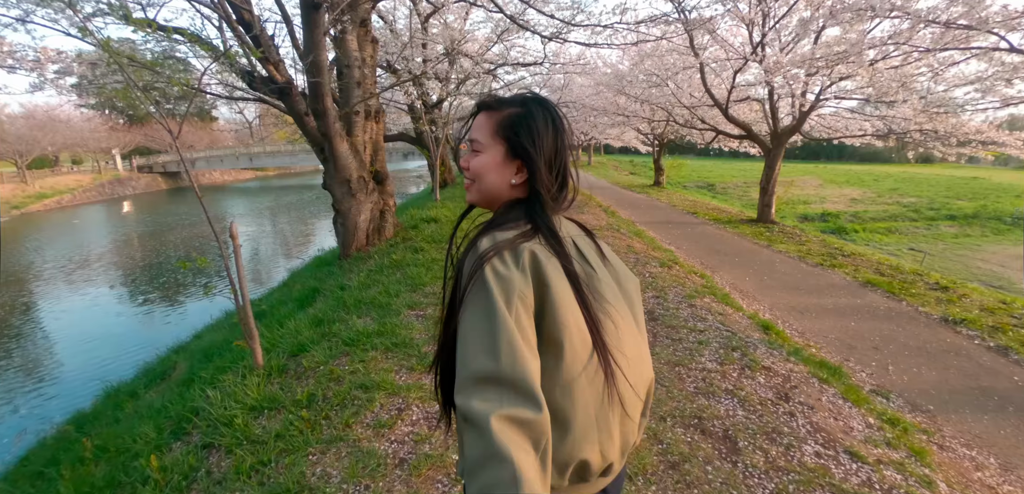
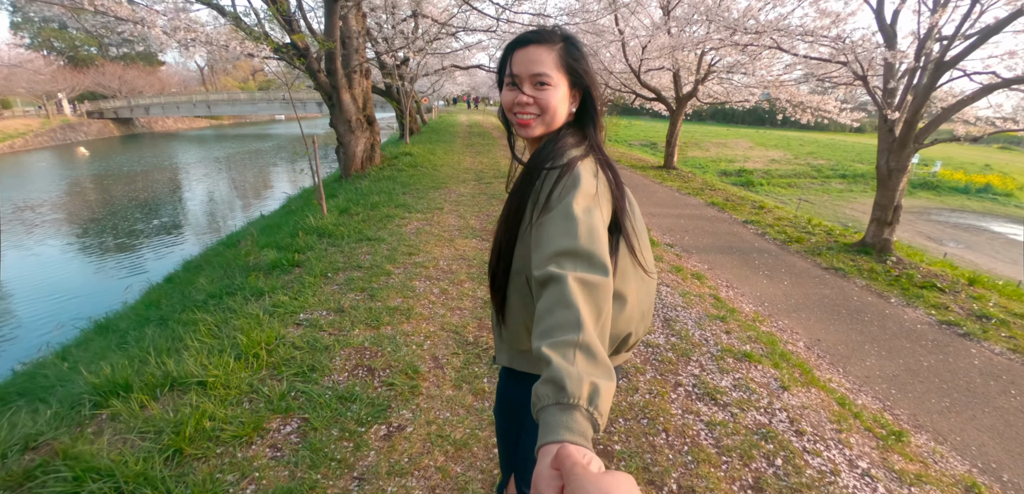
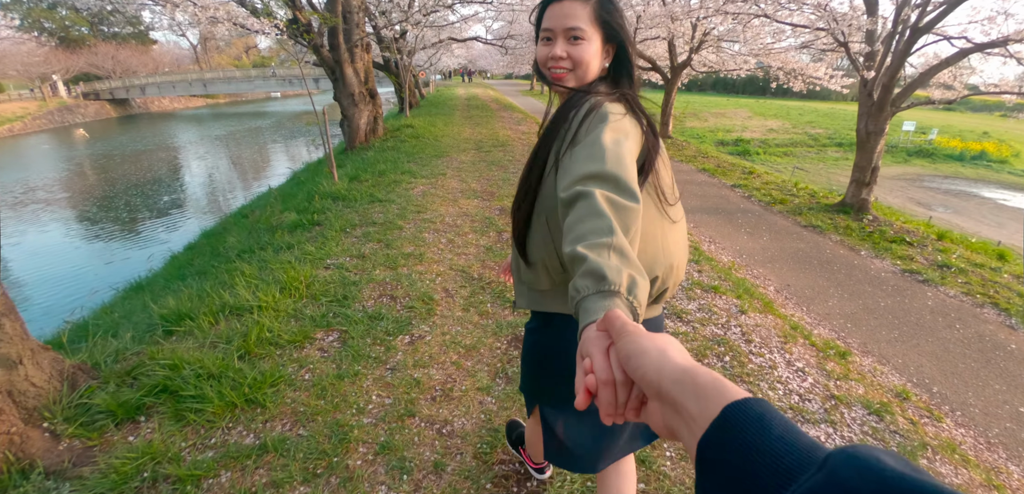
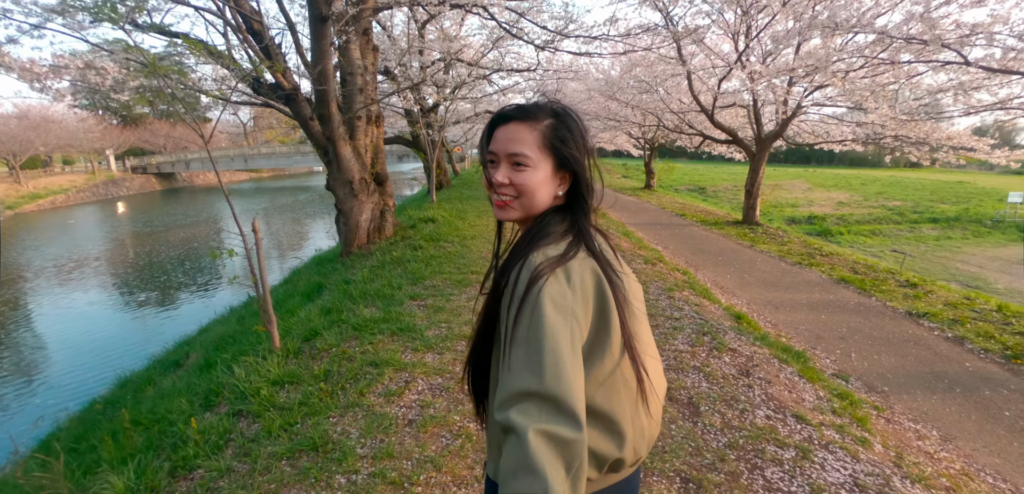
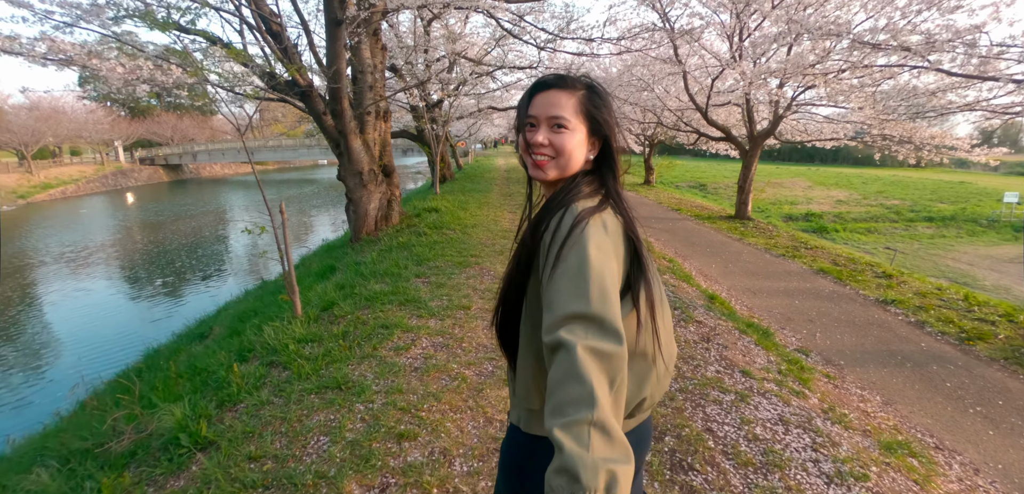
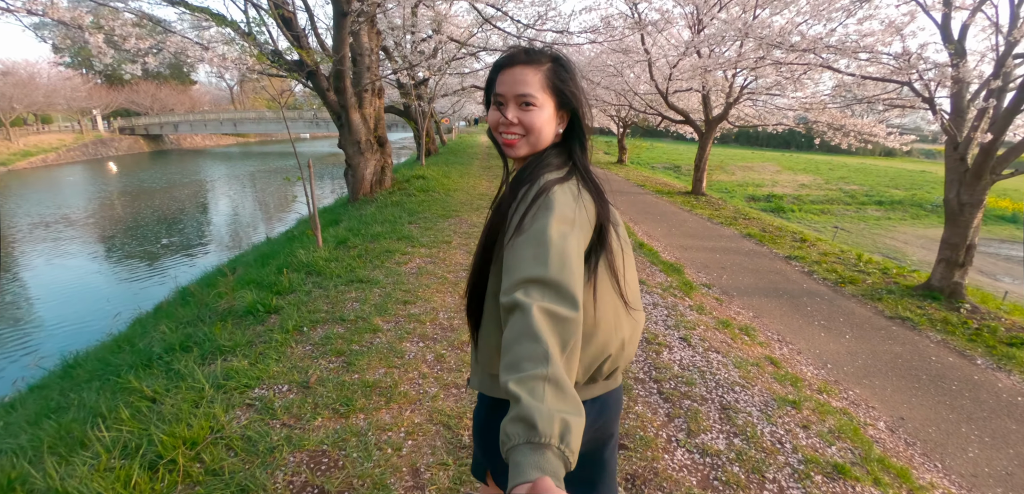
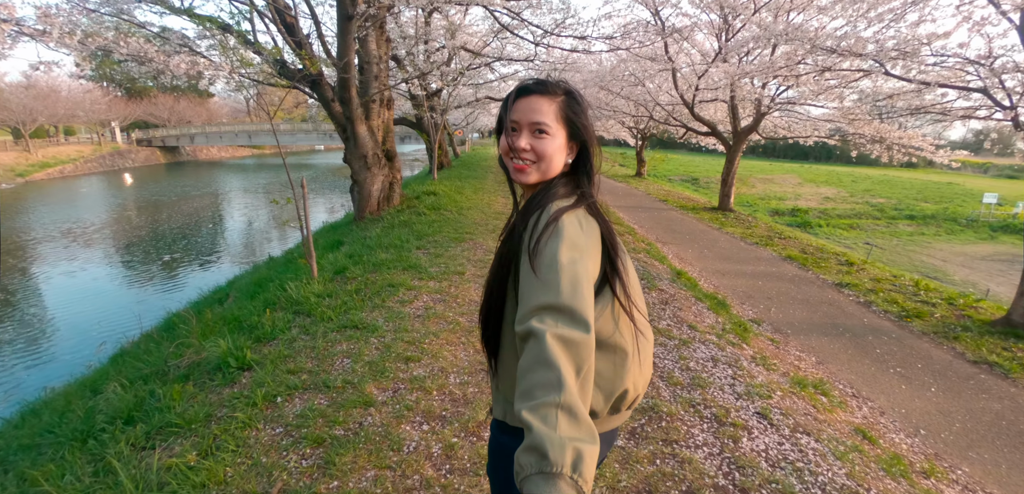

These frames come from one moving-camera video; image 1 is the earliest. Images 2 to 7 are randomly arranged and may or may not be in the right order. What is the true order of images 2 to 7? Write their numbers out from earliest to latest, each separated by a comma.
4, 5, 7, 6, 2, 3
